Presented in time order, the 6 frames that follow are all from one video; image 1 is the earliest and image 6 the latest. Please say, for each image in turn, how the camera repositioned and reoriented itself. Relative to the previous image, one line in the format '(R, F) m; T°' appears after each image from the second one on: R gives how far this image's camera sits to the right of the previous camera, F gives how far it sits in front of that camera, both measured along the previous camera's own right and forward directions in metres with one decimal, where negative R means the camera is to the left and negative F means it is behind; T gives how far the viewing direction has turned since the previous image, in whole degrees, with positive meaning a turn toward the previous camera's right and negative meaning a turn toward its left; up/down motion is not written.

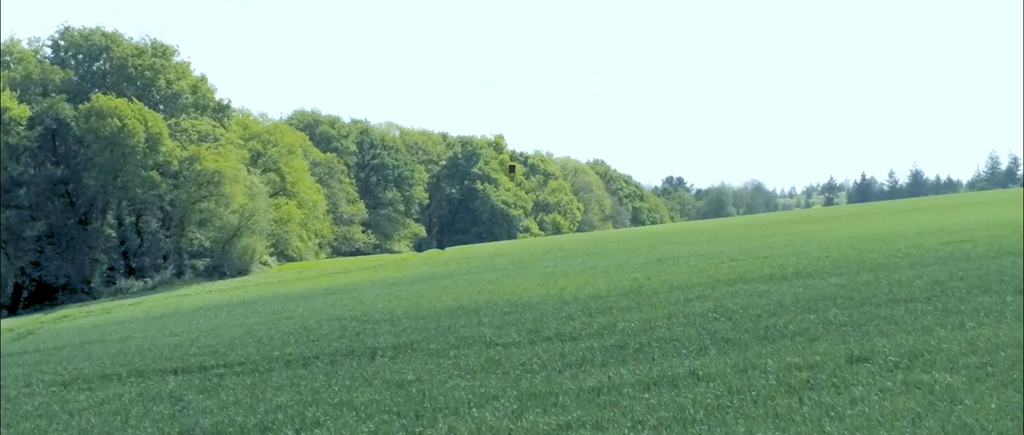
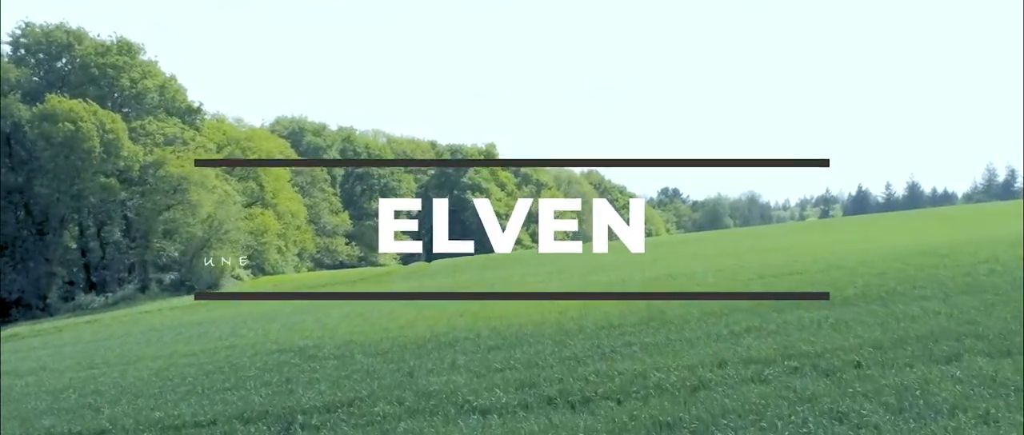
(0.0, +0.3) m; +1°
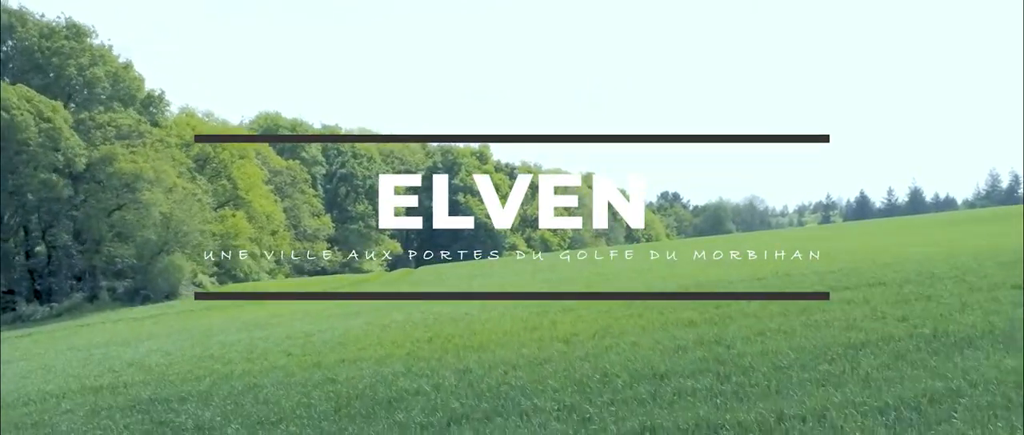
(0.0, +0.5) m; 0°
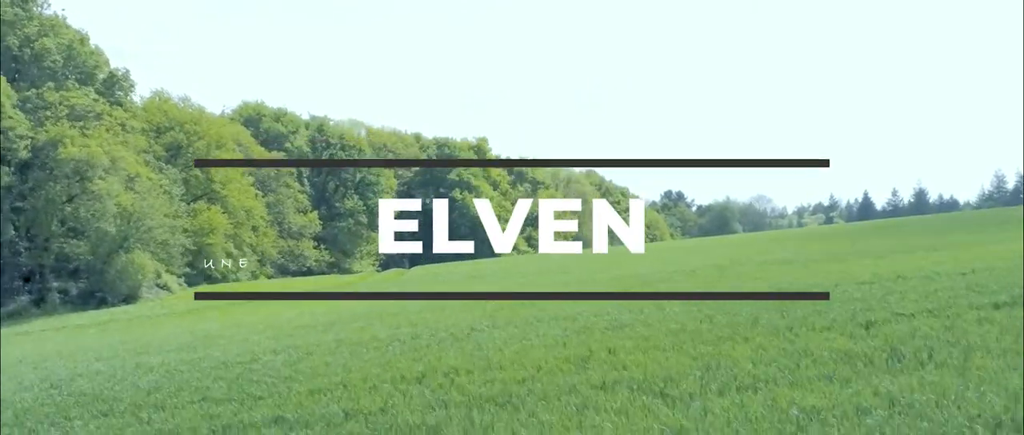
(0.0, -0.7) m; -1°
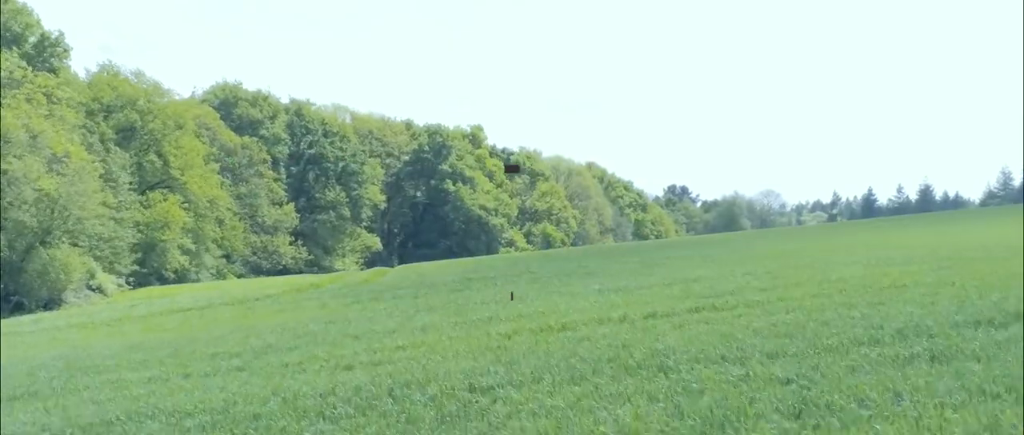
(0.0, +0.5) m; 0°
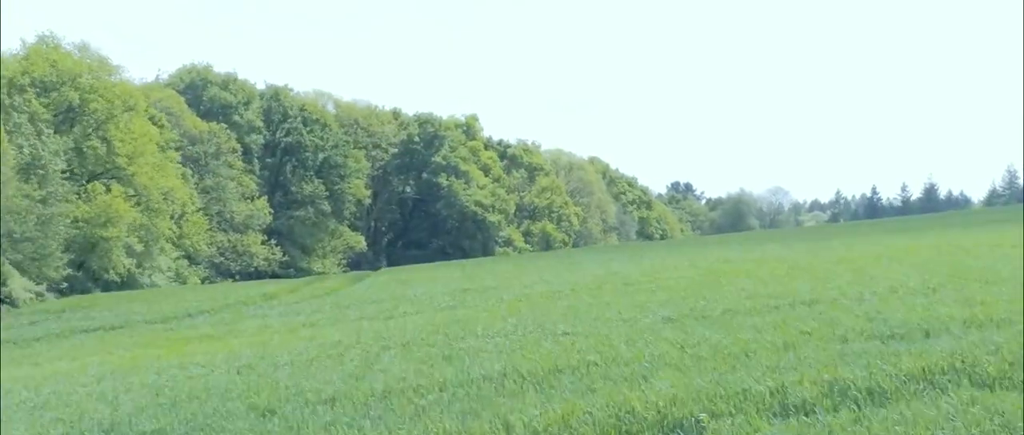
(0.0, +0.5) m; 0°
